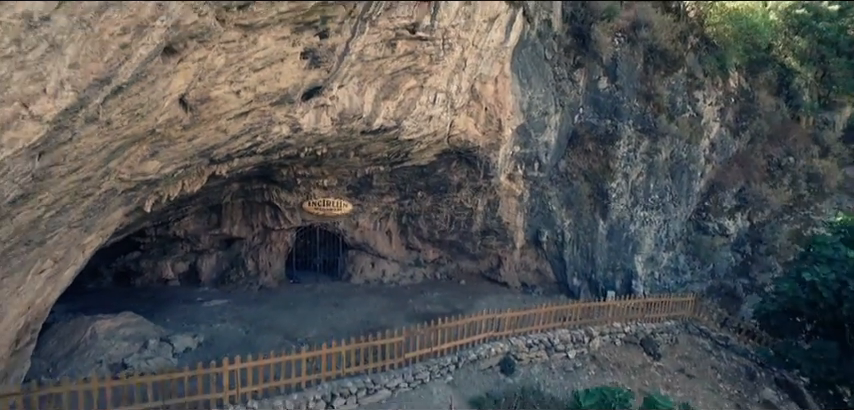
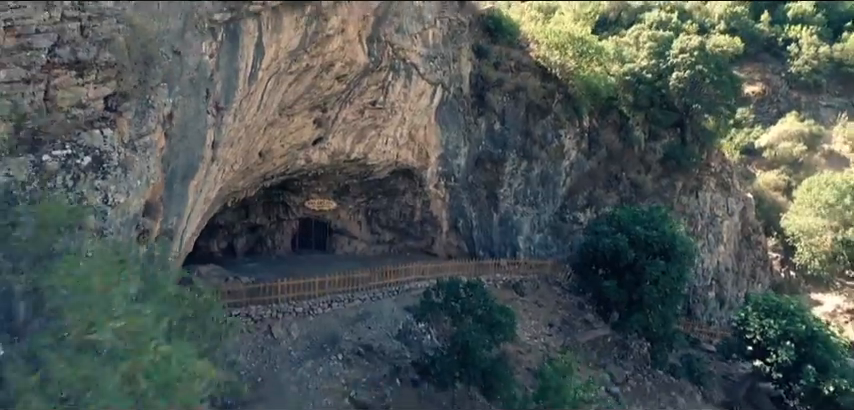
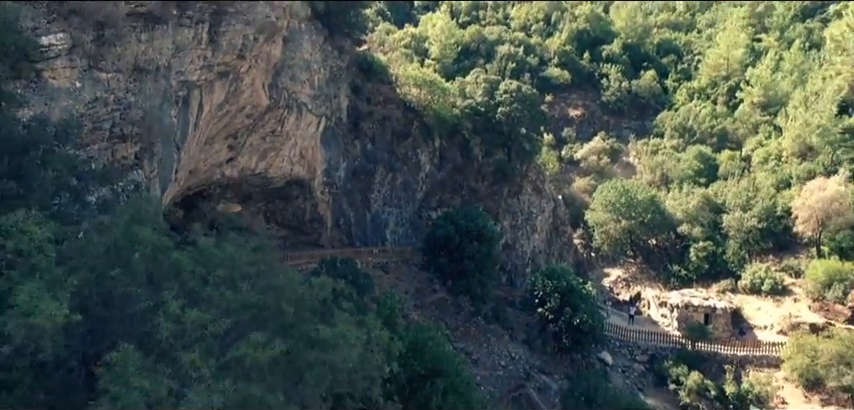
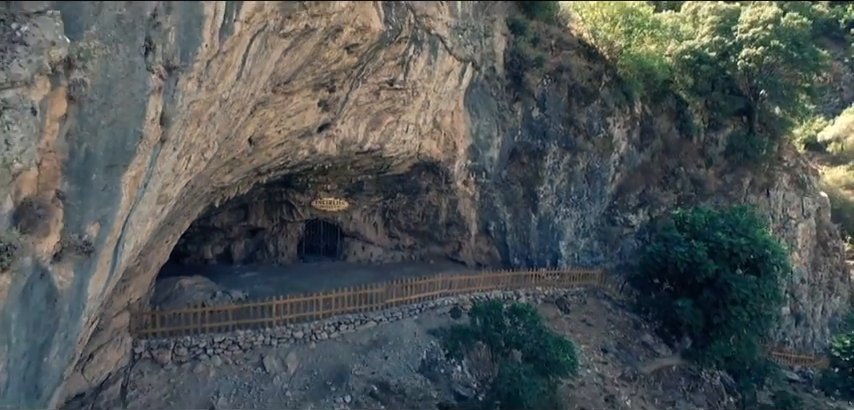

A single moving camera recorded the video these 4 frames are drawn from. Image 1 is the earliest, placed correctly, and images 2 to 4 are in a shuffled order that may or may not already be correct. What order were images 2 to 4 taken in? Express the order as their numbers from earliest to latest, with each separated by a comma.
4, 2, 3
